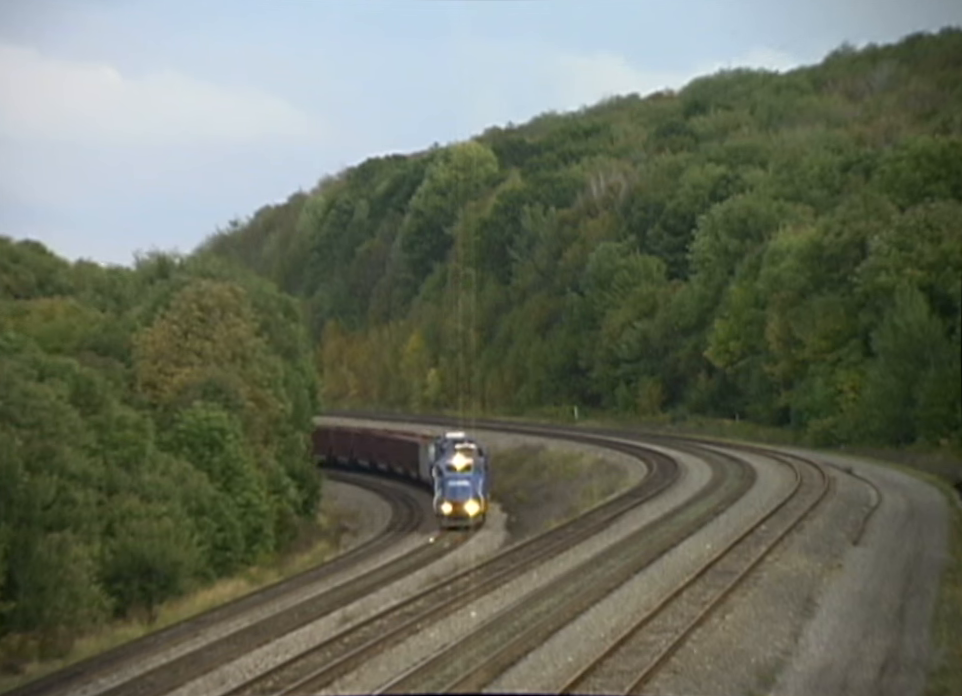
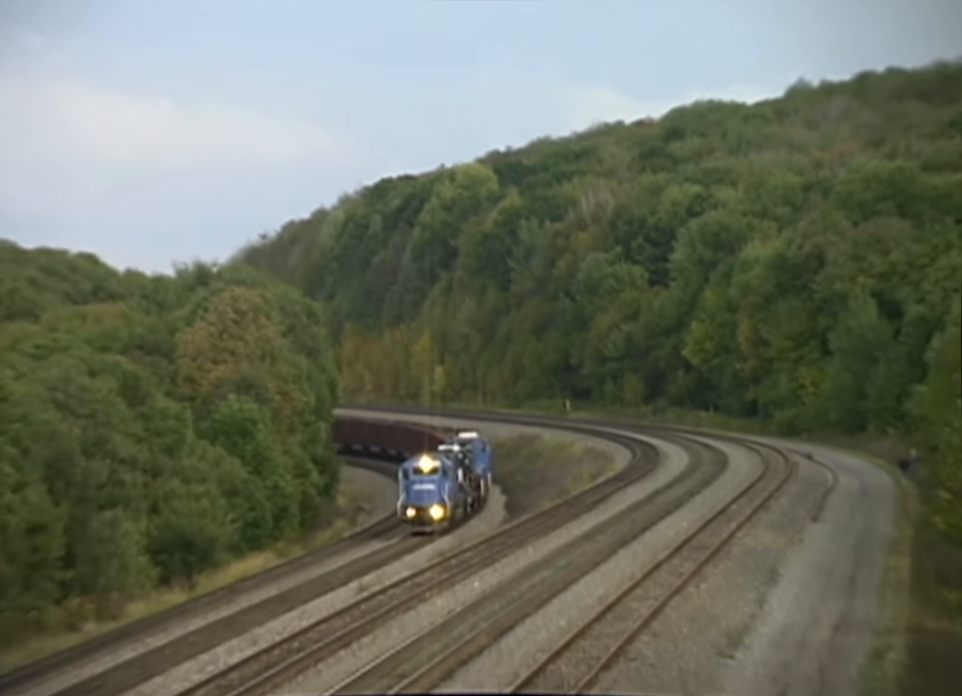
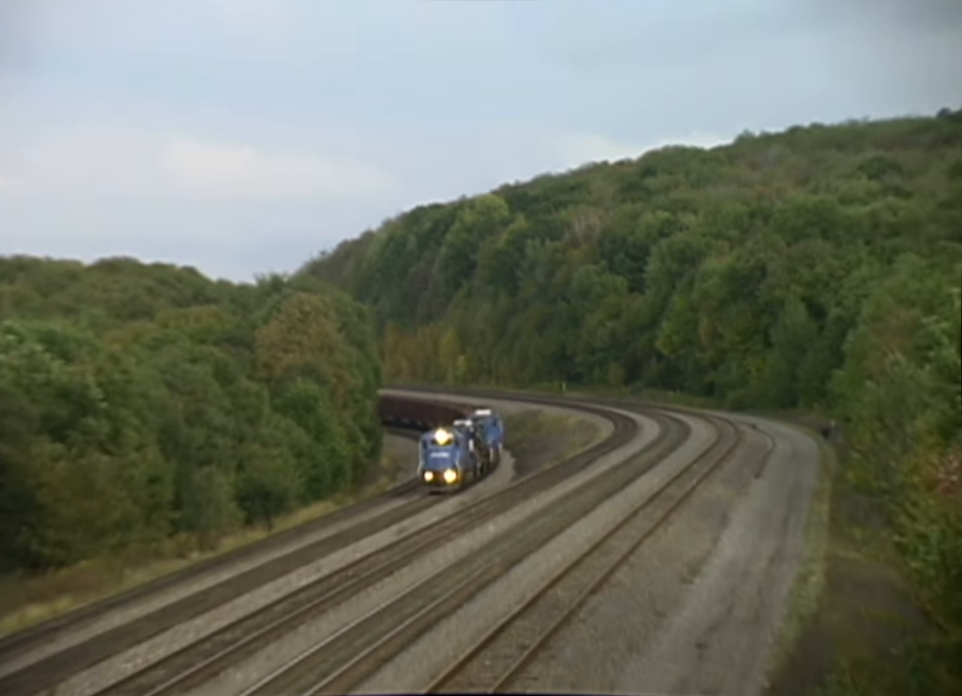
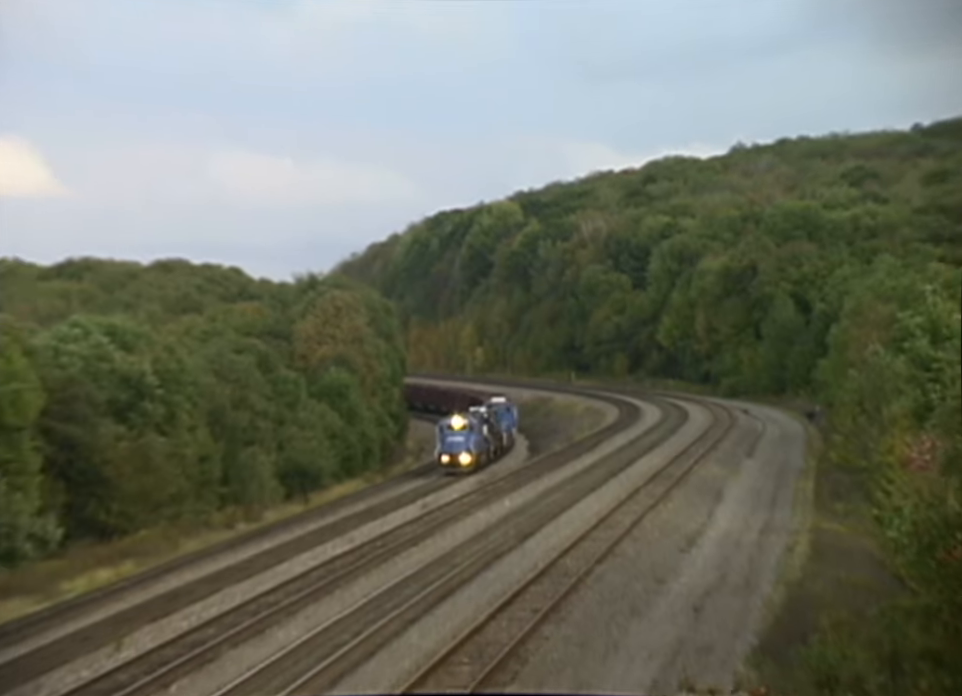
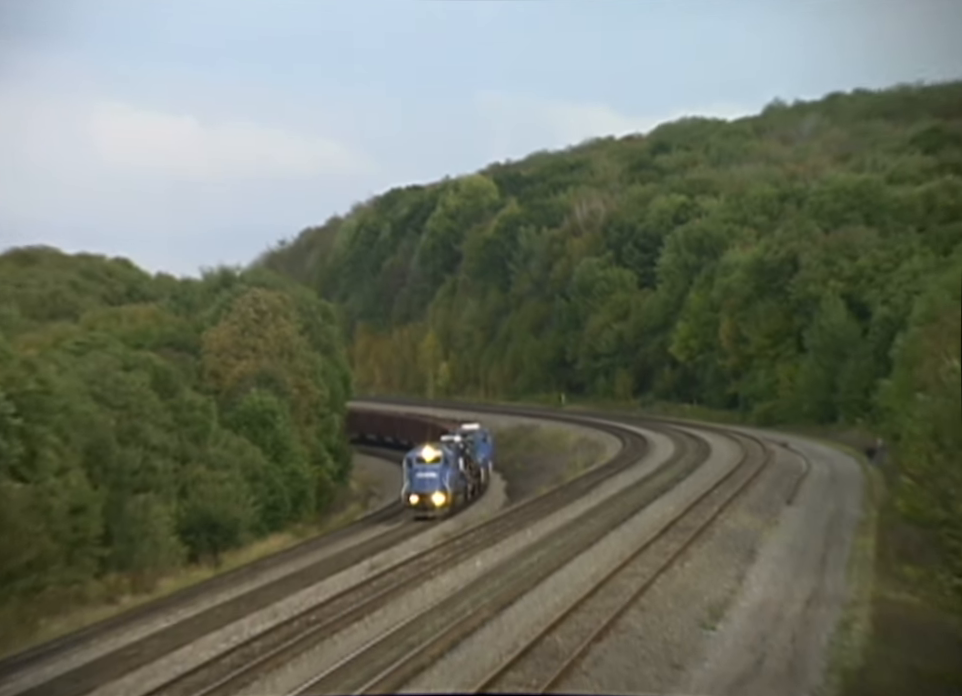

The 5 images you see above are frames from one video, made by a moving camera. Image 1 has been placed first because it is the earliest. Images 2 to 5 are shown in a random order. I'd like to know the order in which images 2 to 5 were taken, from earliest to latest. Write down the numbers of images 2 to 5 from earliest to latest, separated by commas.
2, 5, 3, 4
